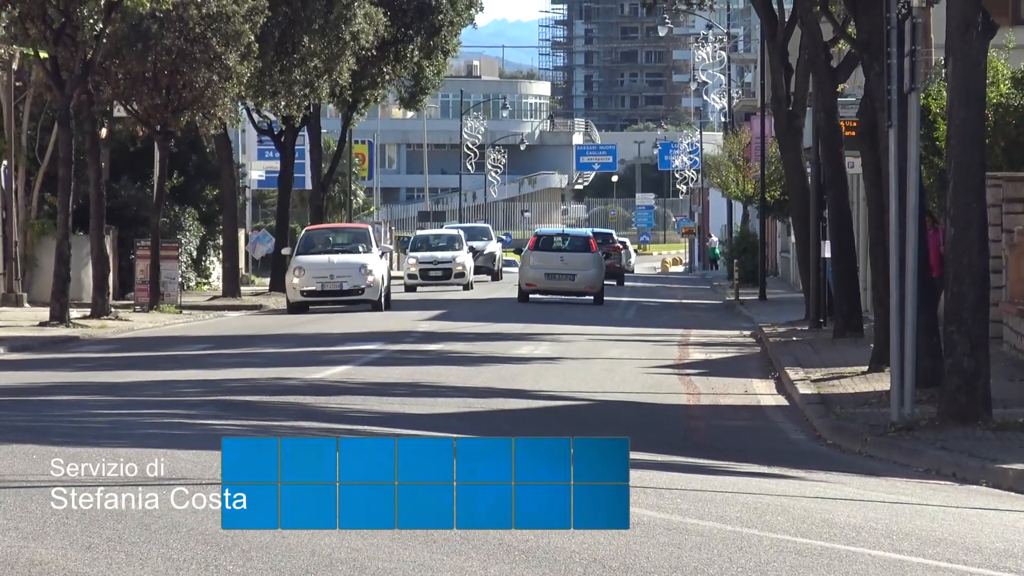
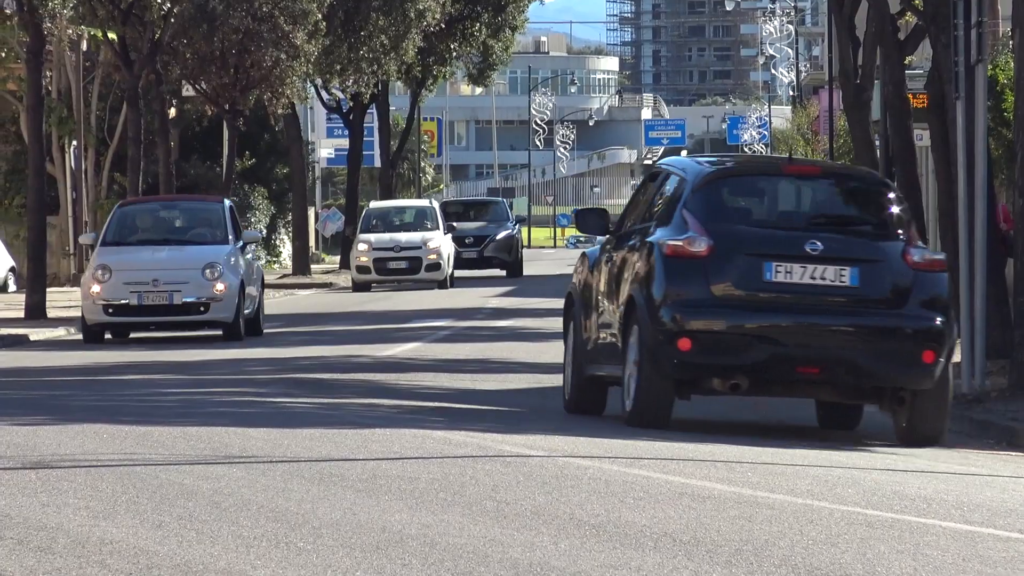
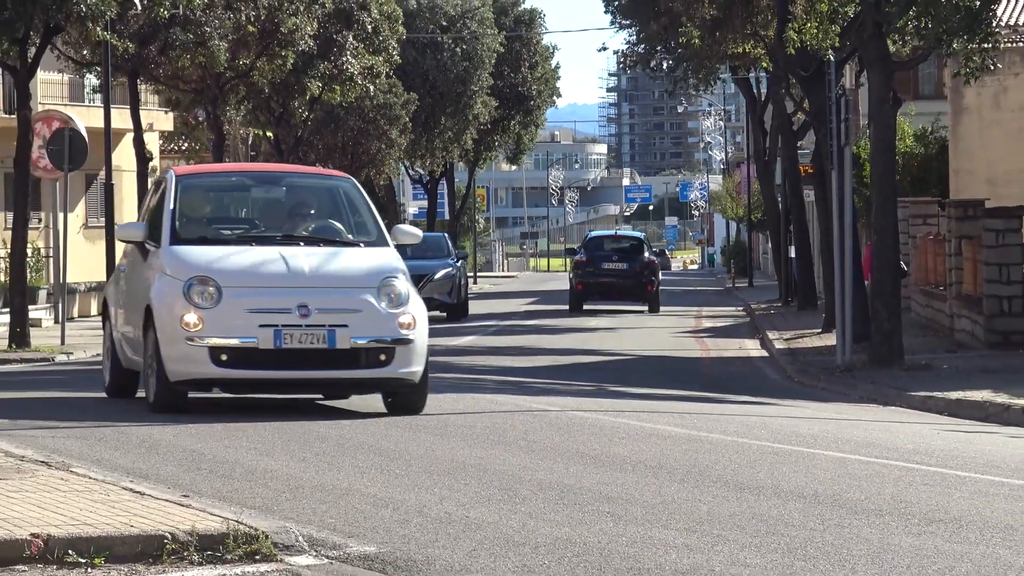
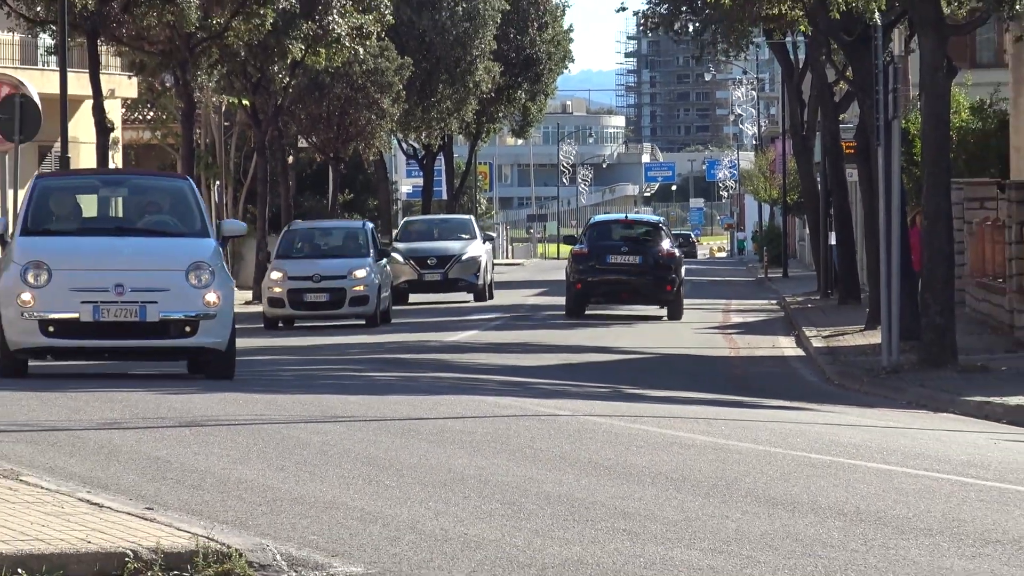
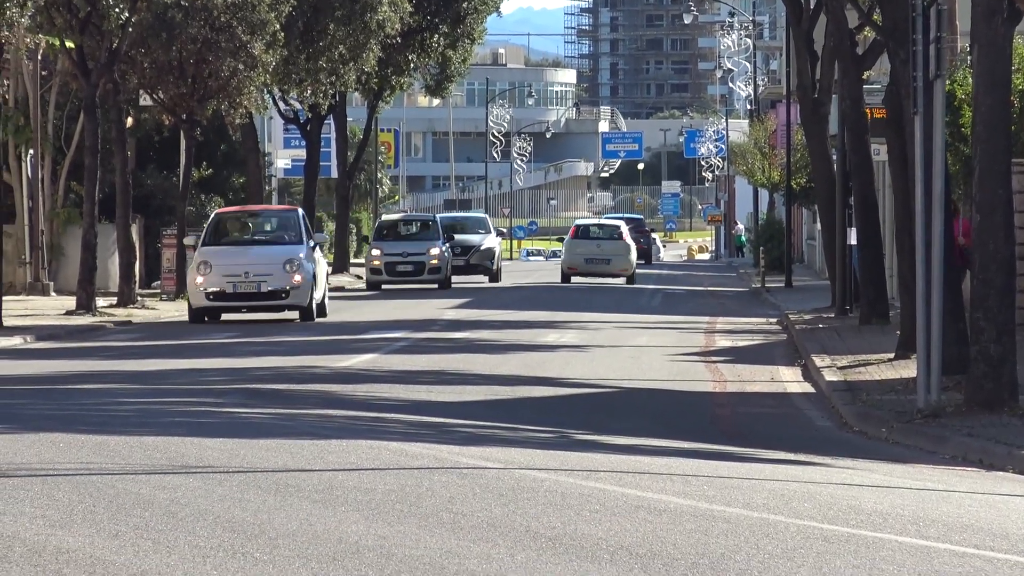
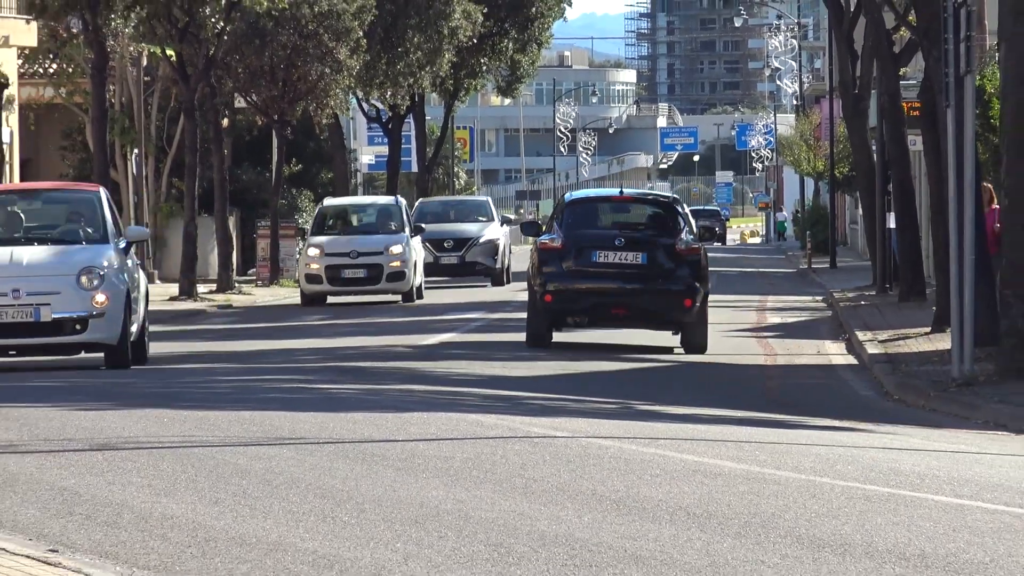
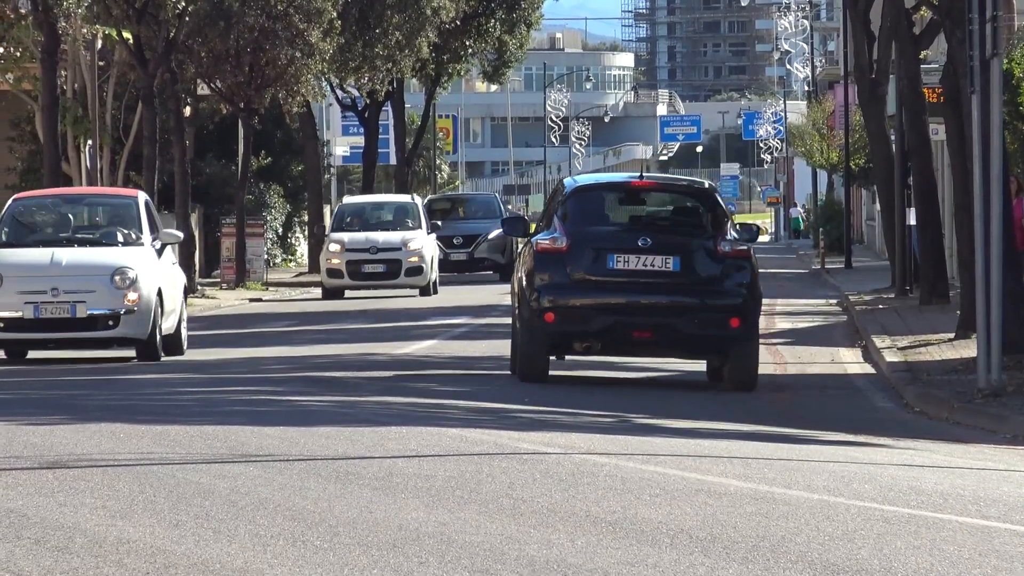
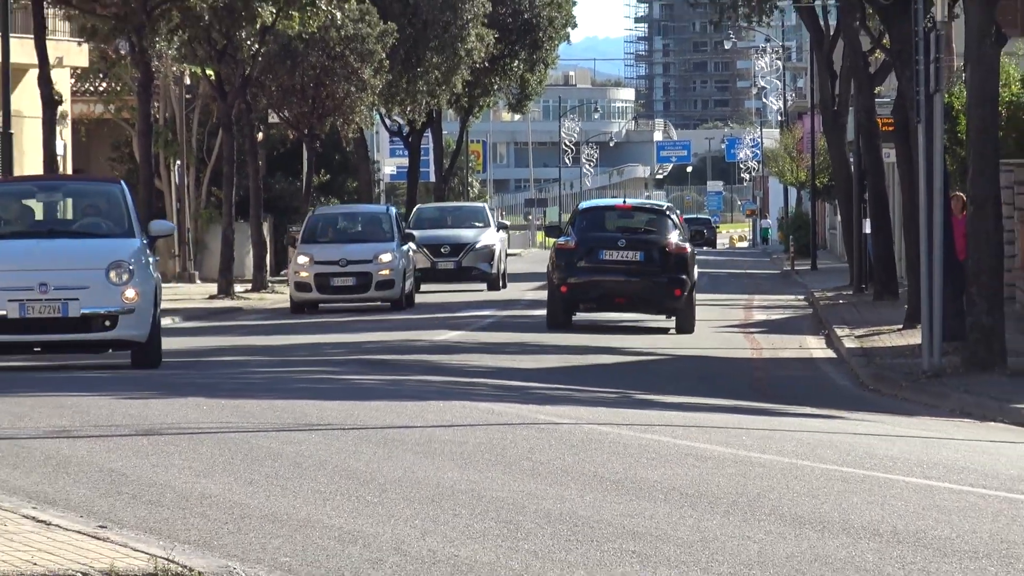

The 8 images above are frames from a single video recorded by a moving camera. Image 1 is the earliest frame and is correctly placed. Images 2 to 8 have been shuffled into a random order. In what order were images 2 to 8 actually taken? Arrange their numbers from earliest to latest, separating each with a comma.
5, 2, 7, 6, 8, 4, 3
